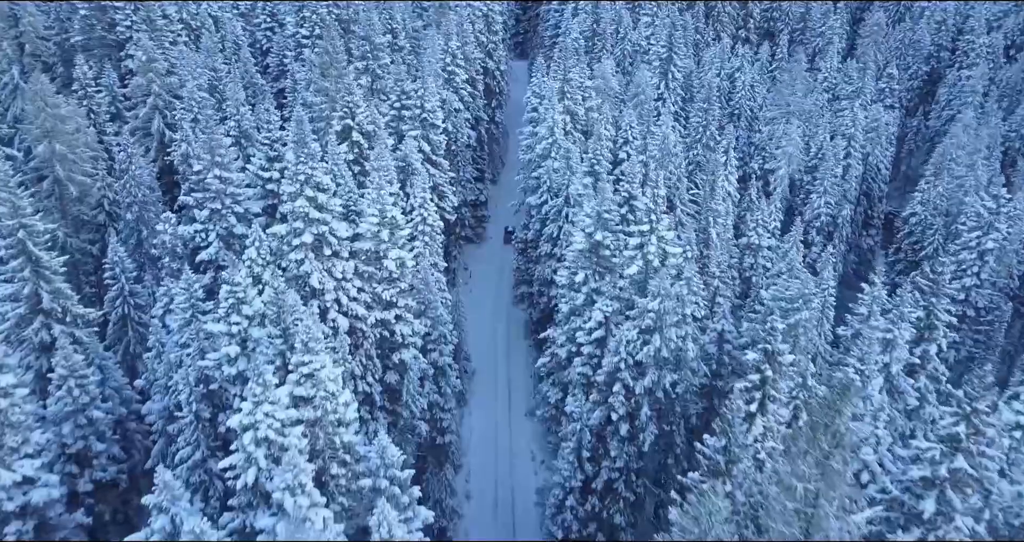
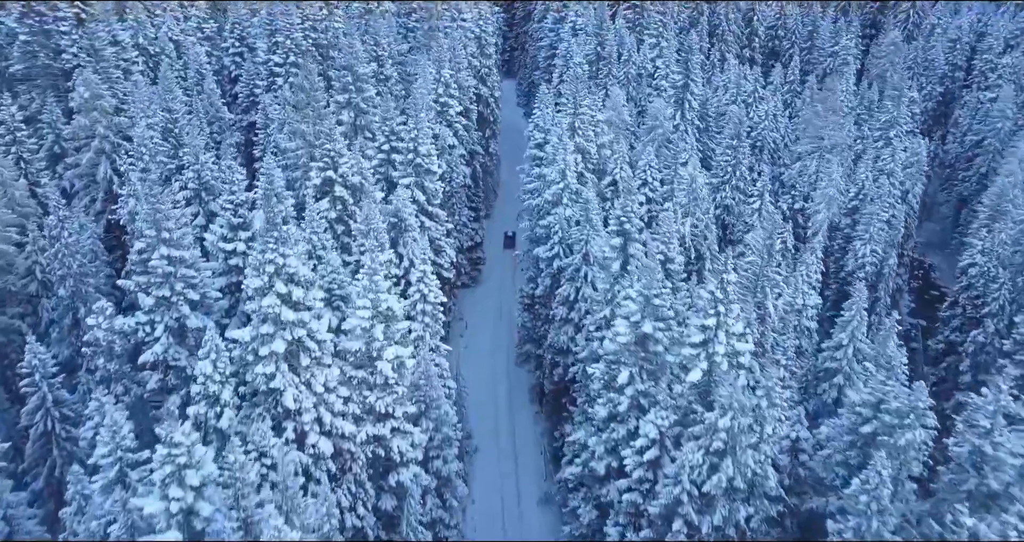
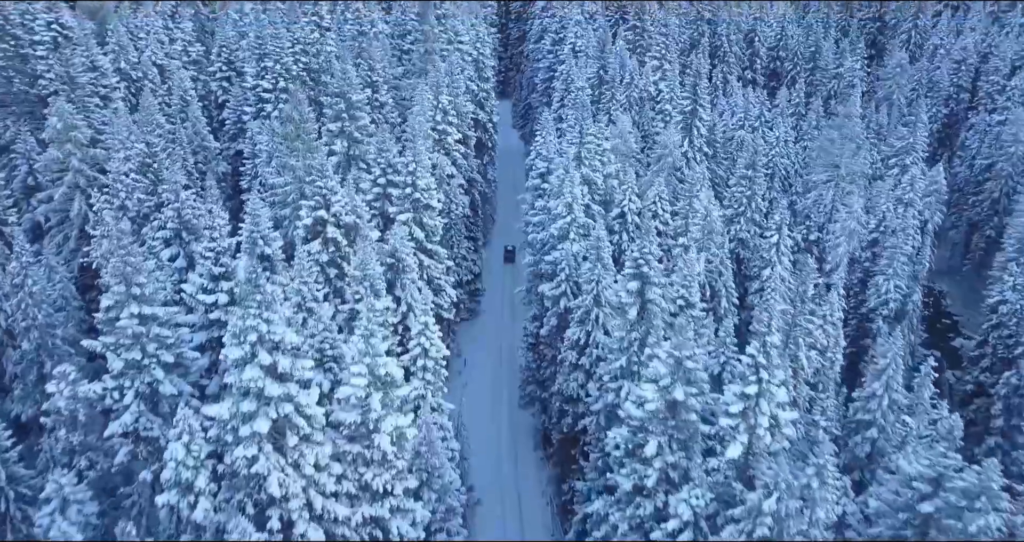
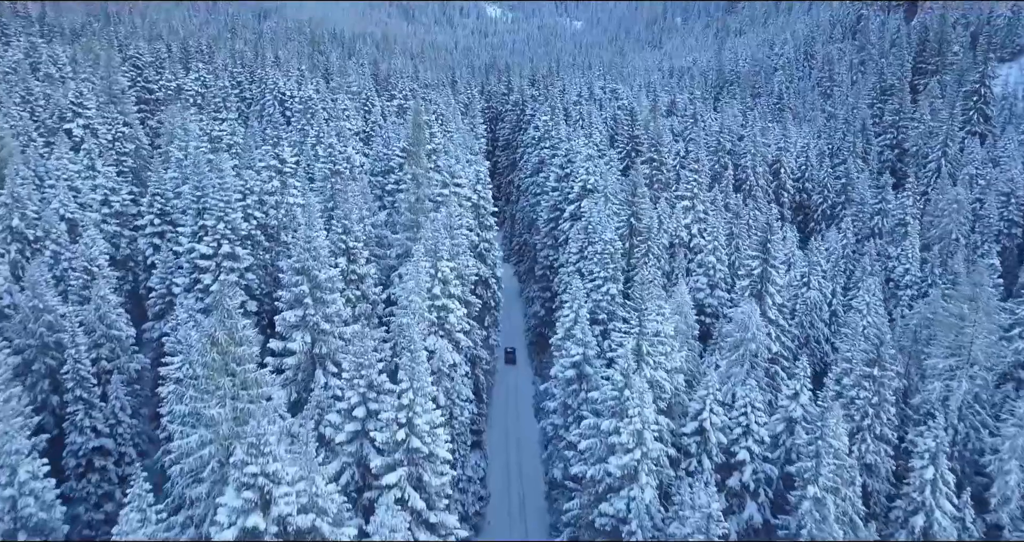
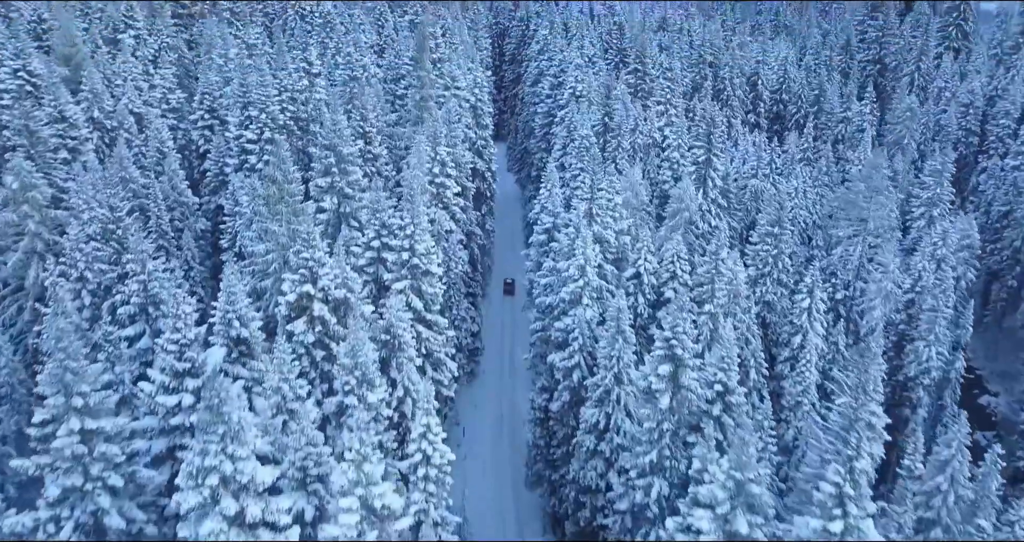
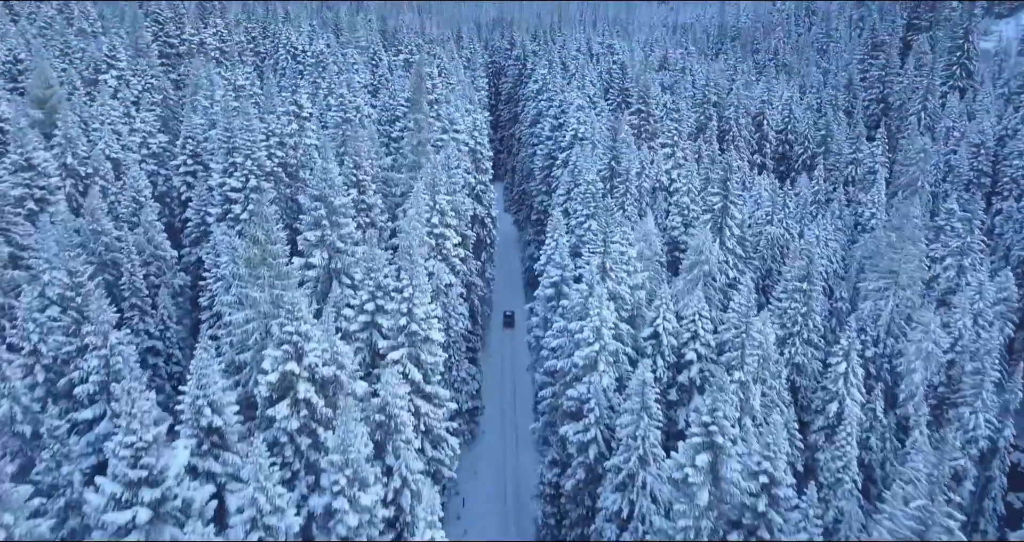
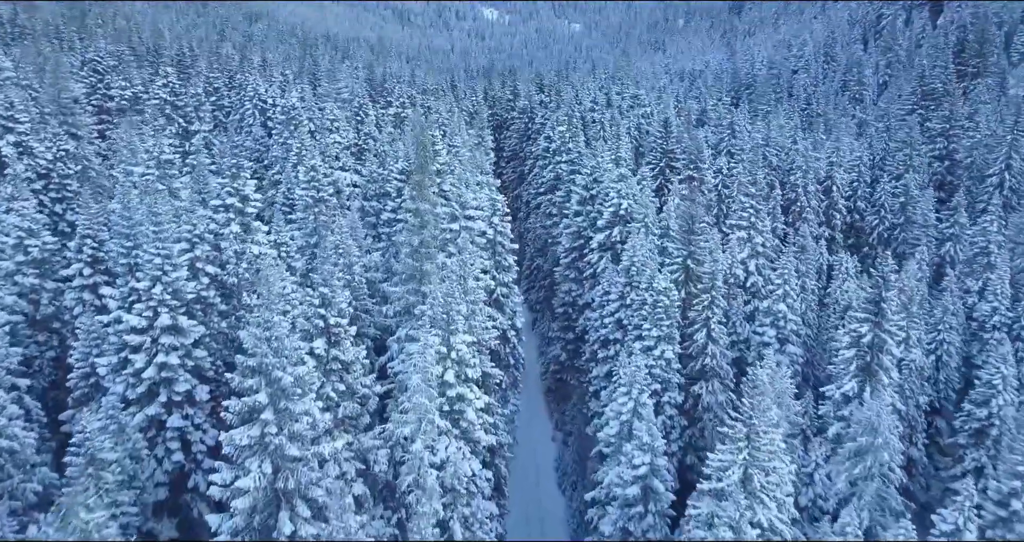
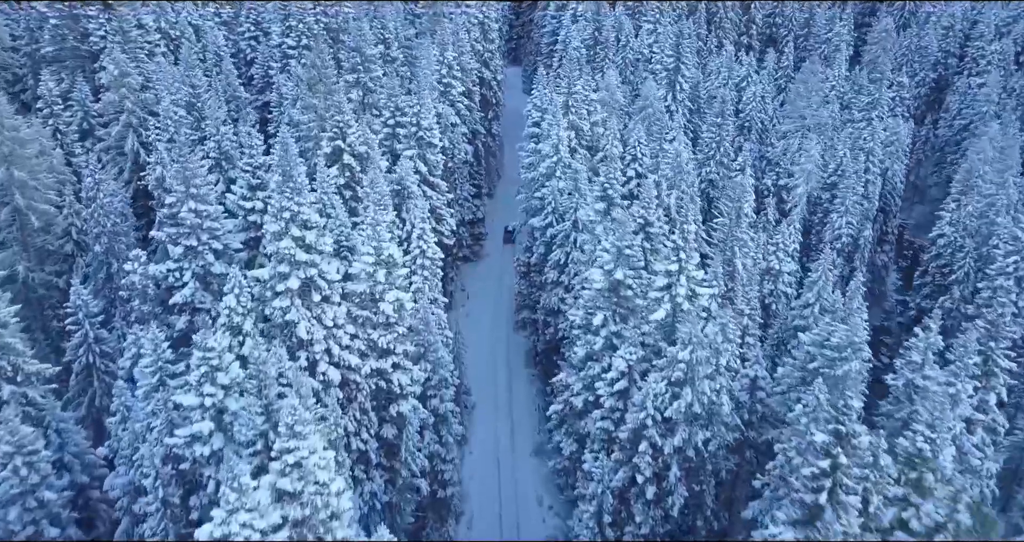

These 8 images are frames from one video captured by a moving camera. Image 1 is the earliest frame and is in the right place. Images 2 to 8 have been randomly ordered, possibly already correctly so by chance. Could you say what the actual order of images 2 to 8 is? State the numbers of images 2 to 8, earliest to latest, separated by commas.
8, 2, 3, 5, 6, 4, 7
